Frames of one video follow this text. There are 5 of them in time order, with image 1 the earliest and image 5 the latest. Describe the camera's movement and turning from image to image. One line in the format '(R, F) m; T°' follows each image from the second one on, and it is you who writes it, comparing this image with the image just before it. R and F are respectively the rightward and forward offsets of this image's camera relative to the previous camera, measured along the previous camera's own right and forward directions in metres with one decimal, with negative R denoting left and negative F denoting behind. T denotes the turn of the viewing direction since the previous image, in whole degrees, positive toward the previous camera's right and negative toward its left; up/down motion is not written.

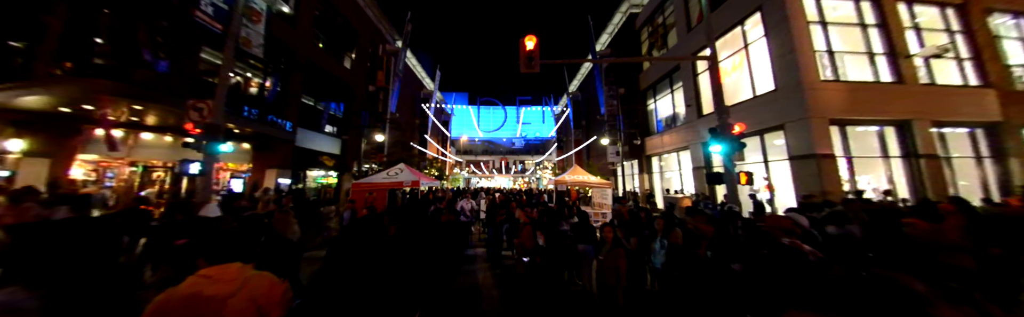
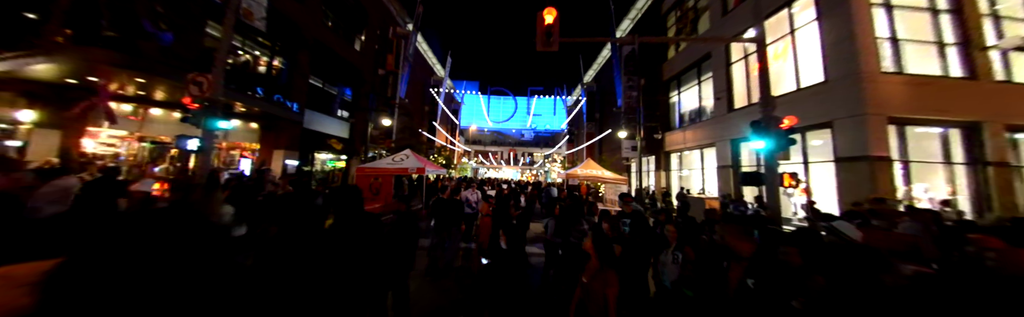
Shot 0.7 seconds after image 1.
(-0.1, +0.7) m; -2°
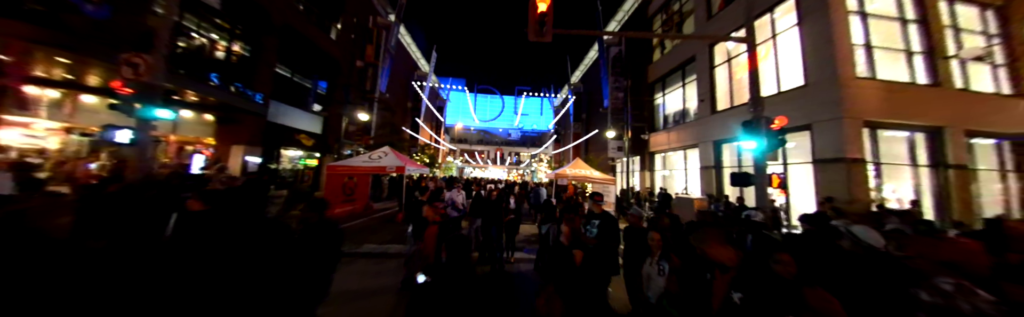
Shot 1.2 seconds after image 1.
(0.0, +0.5) m; +3°
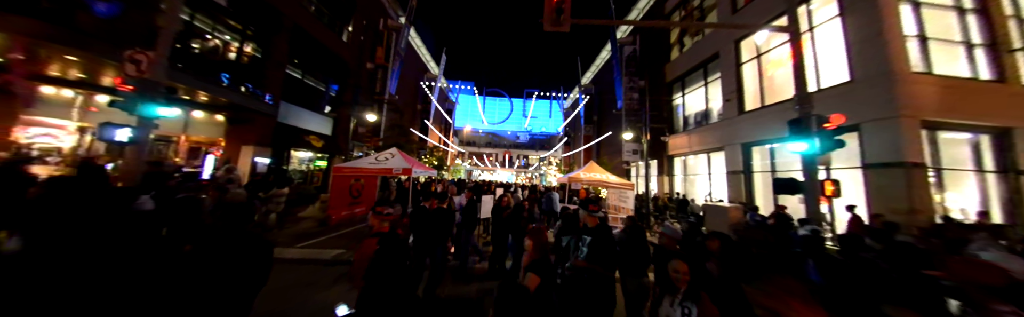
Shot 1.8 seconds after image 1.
(-0.2, +0.6) m; -2°
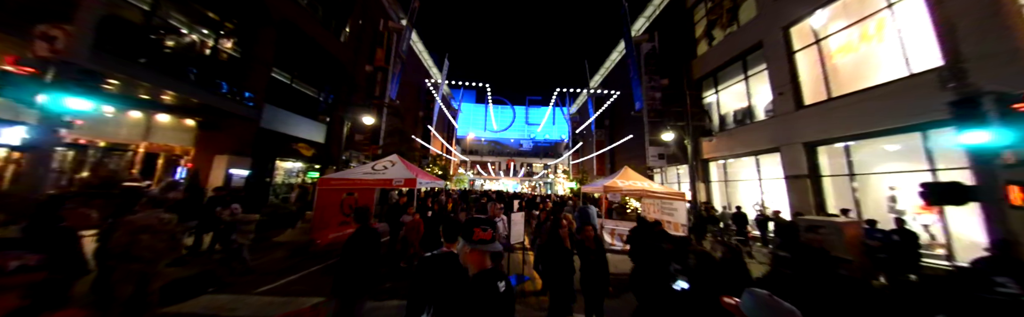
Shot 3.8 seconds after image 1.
(-0.9, +1.8) m; 0°
